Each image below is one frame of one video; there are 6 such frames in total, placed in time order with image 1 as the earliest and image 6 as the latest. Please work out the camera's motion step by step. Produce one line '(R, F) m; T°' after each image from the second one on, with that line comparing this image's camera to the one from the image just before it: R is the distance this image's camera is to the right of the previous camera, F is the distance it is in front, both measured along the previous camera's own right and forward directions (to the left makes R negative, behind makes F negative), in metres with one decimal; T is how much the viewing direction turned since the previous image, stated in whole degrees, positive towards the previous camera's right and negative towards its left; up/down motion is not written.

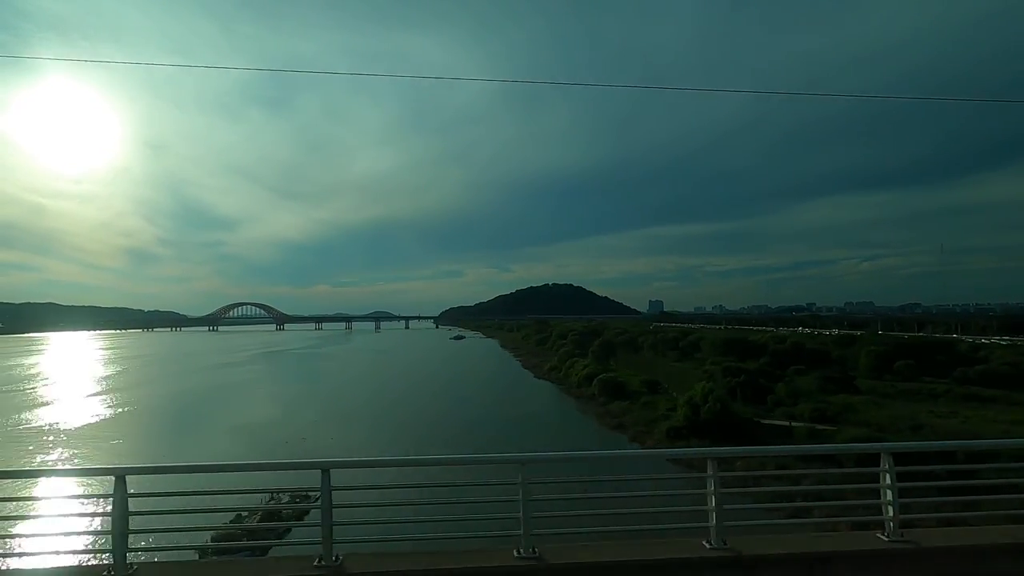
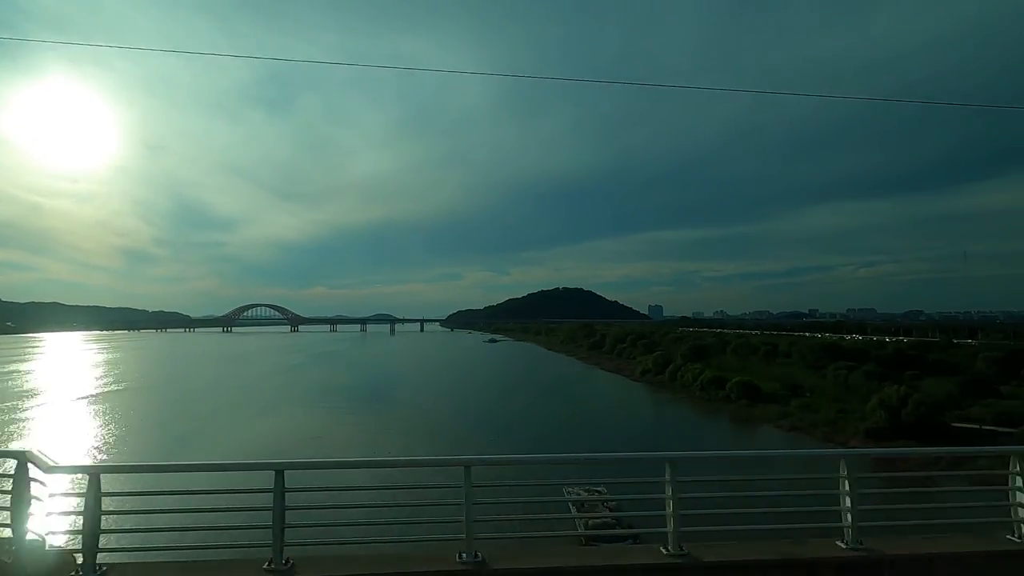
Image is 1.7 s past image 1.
(-0.9, 0.0) m; 0°
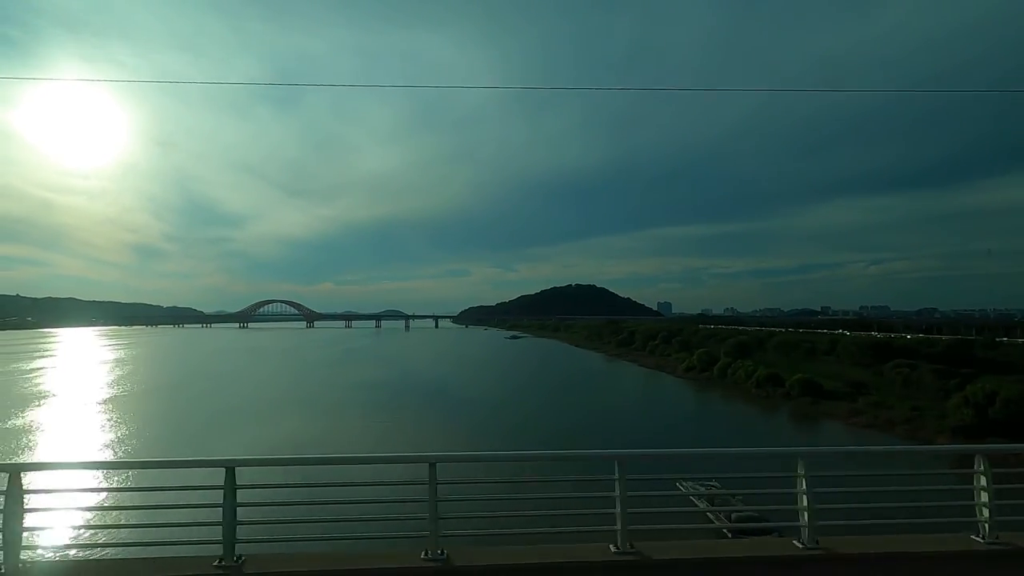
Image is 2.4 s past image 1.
(-0.3, -0.1) m; -1°
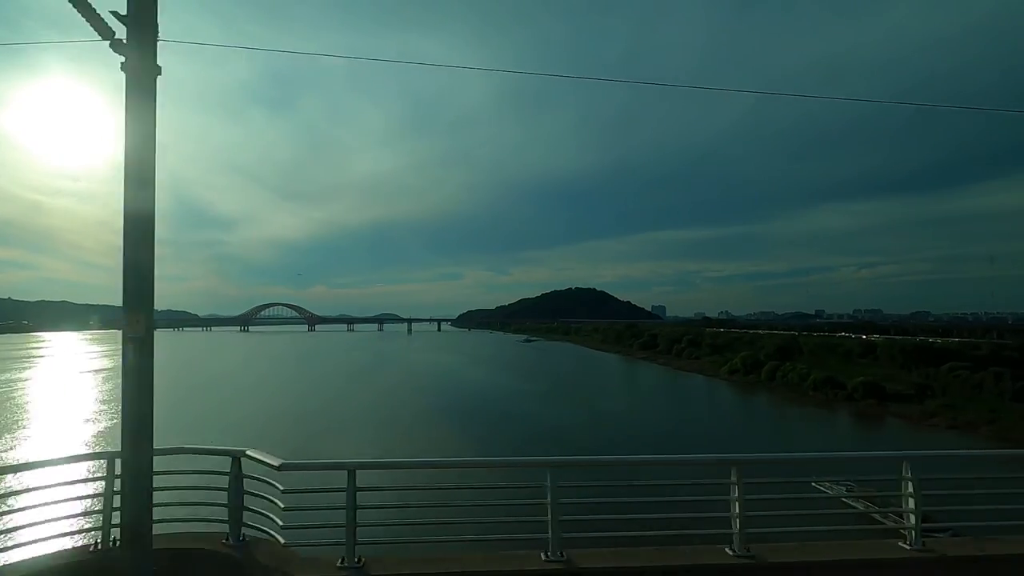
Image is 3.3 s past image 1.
(-1.1, +0.1) m; +1°
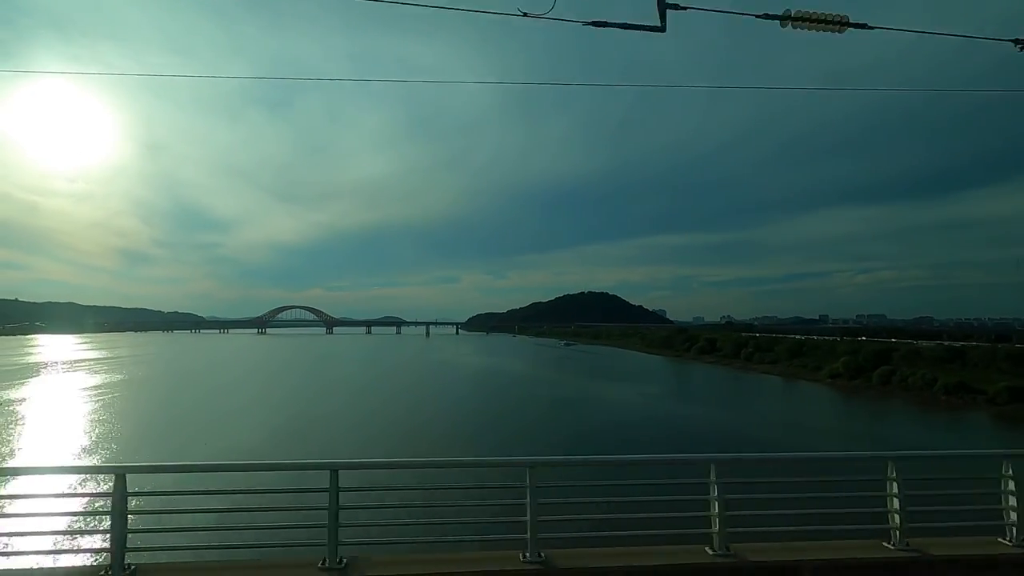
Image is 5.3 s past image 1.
(+0.1, -0.1) m; 0°
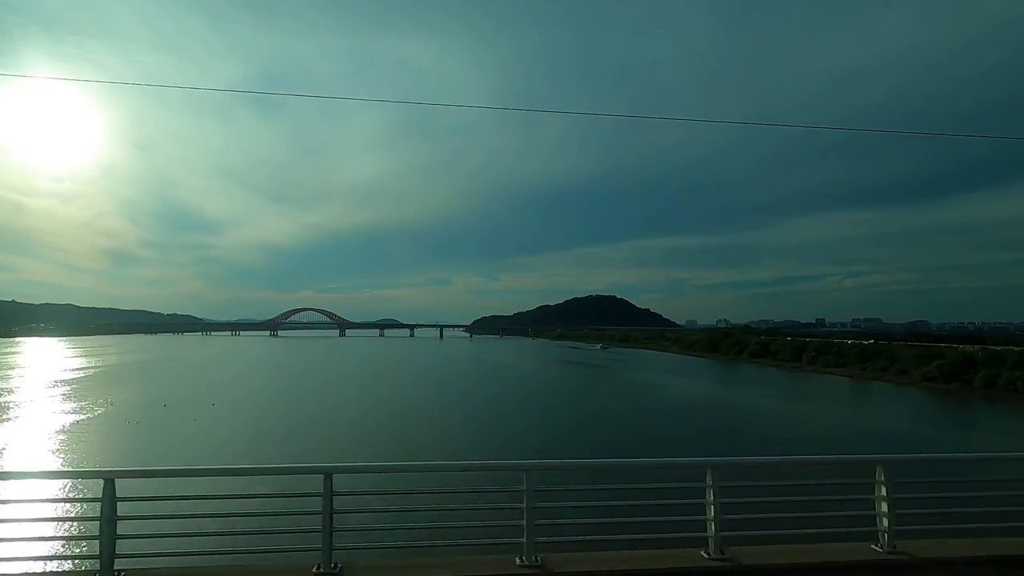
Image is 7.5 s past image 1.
(-1.1, -0.1) m; +1°
